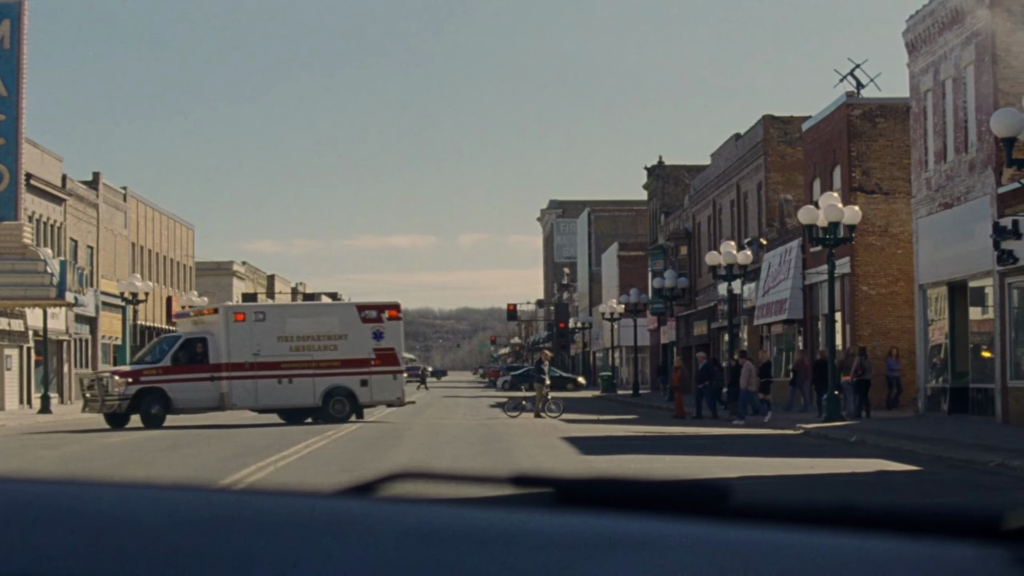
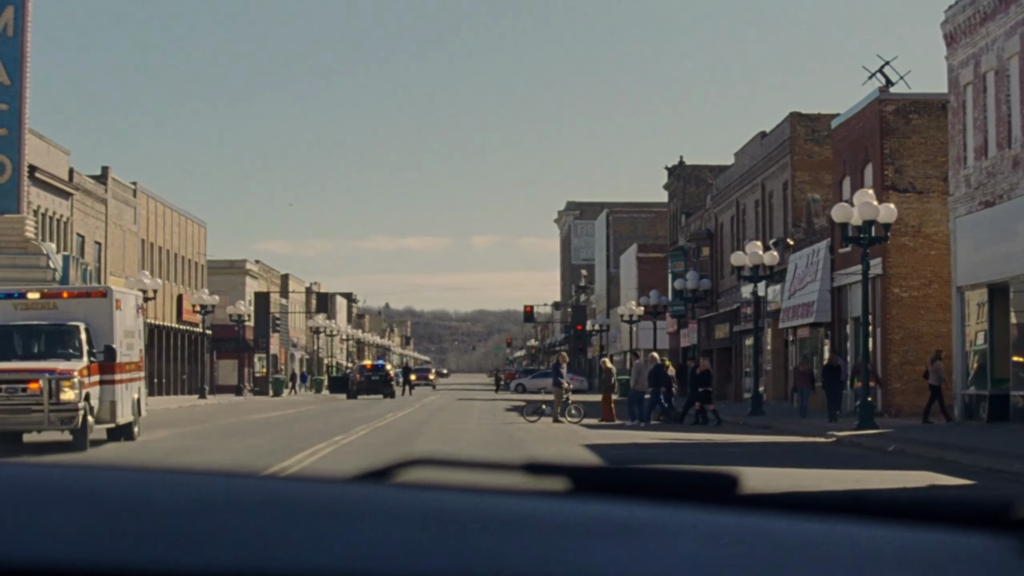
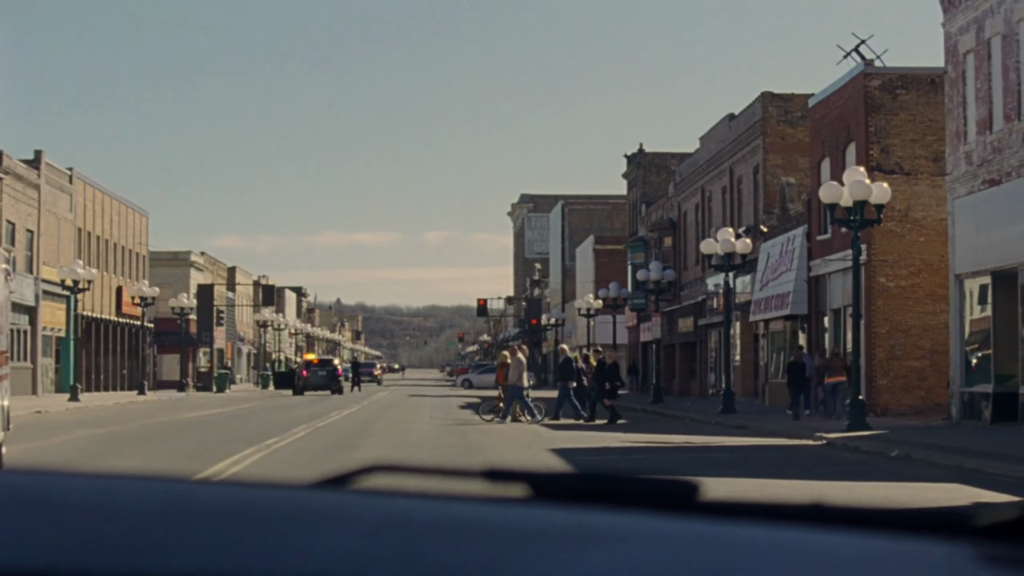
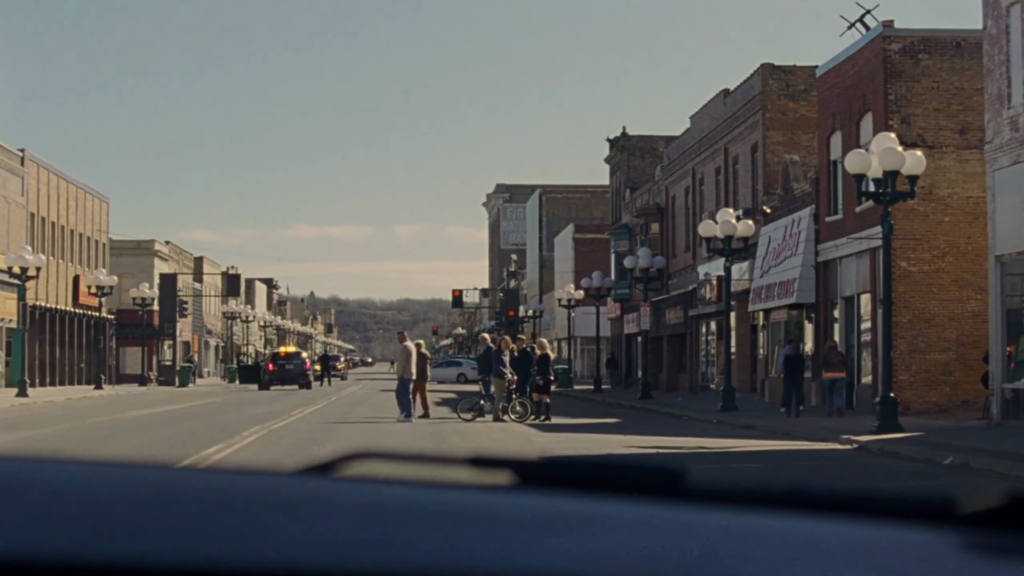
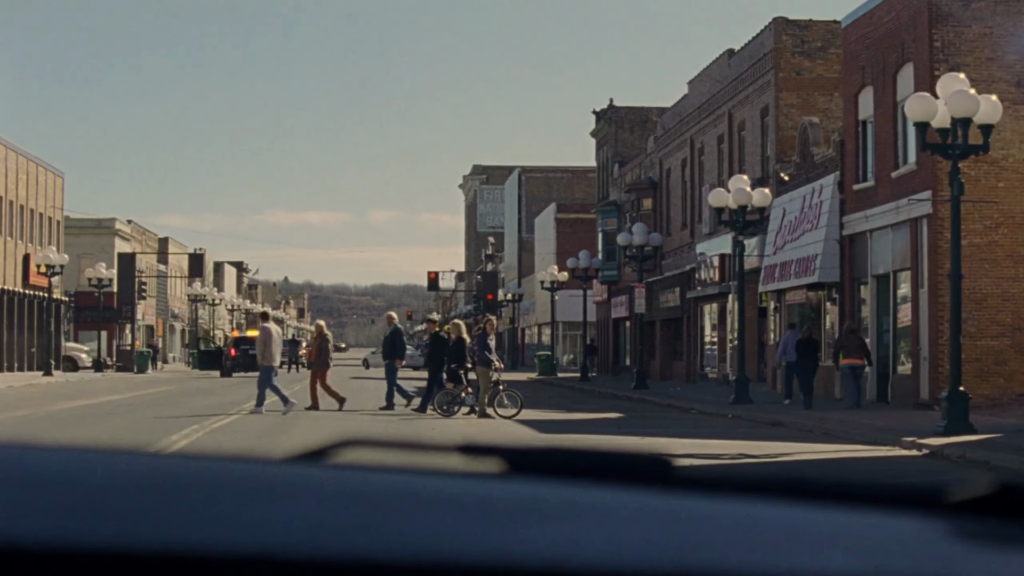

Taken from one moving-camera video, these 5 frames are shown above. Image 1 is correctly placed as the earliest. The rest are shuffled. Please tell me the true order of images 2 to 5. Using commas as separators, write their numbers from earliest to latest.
2, 3, 4, 5
